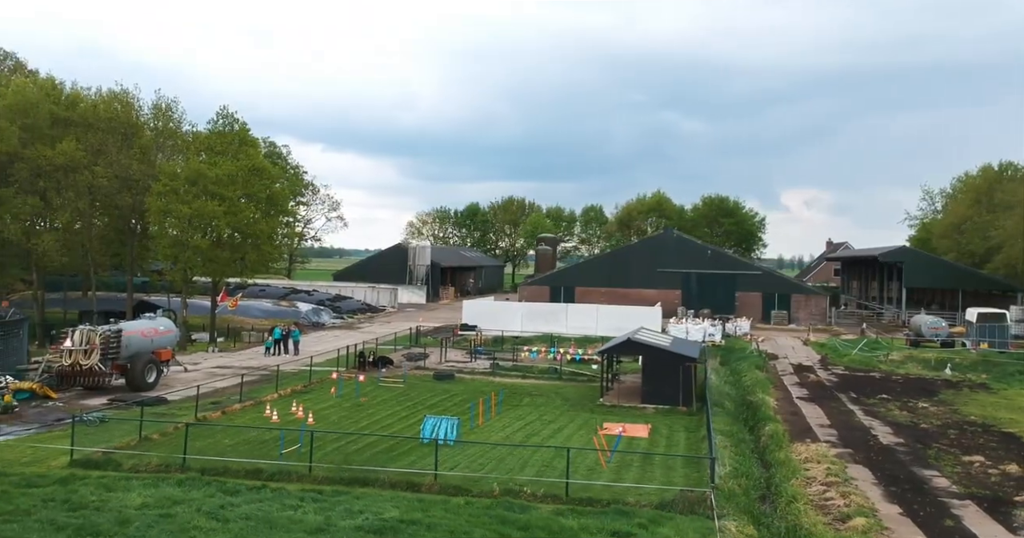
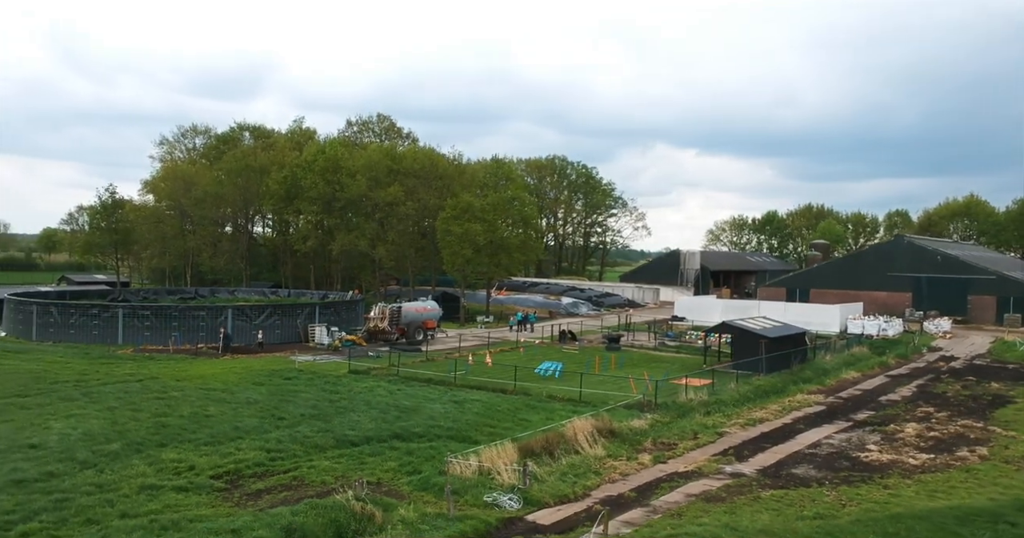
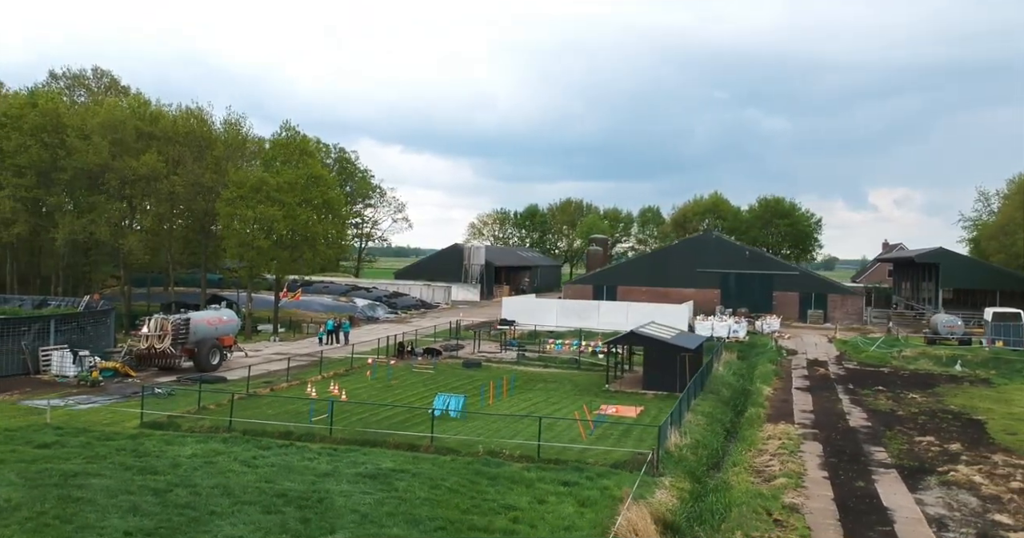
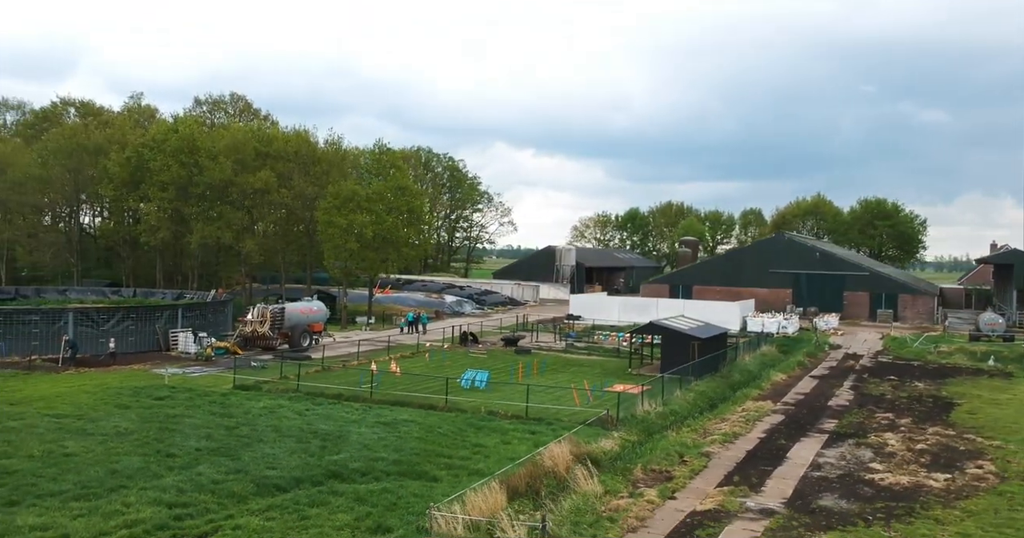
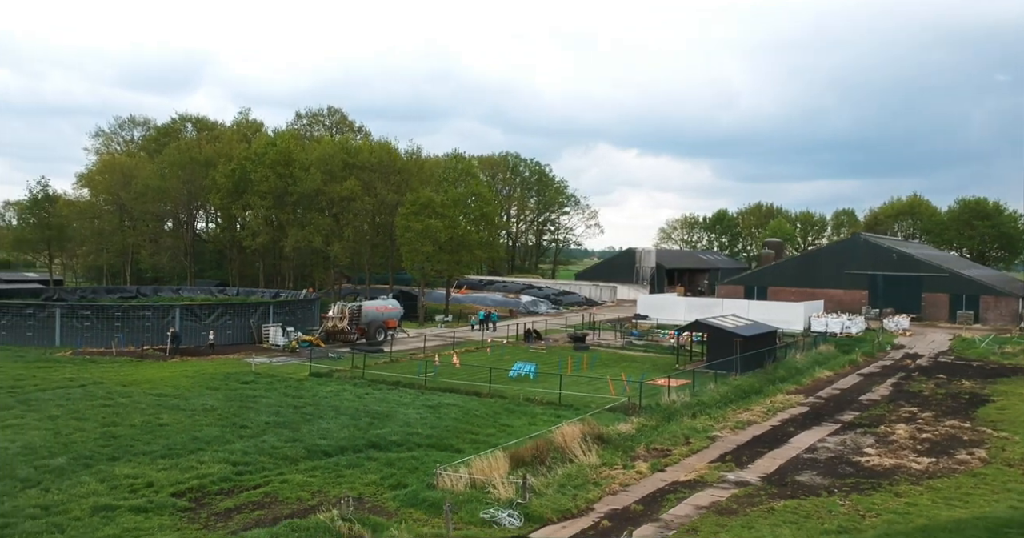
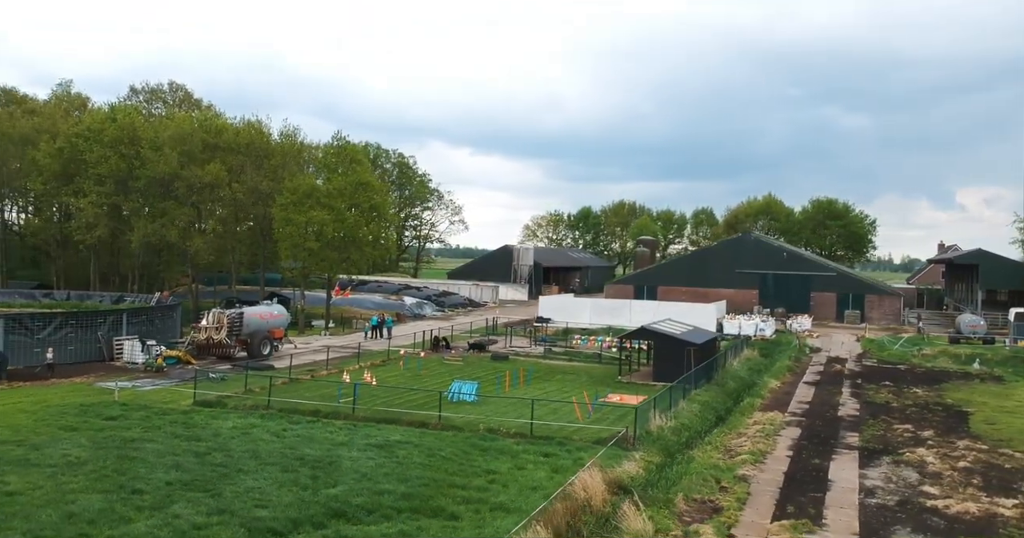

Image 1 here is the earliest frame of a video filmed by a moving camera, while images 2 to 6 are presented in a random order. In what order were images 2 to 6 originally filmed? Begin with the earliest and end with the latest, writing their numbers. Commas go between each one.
3, 6, 4, 5, 2
